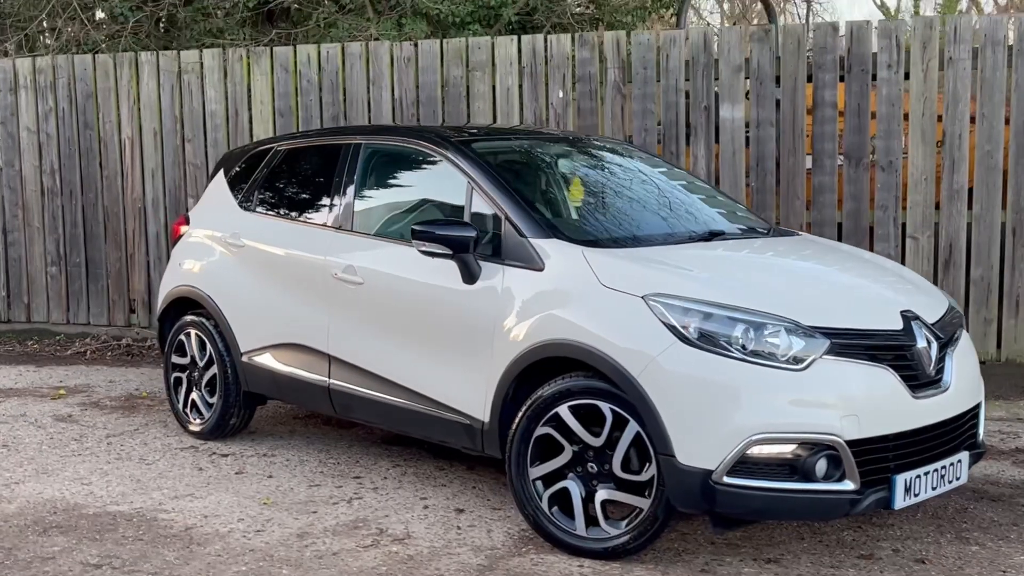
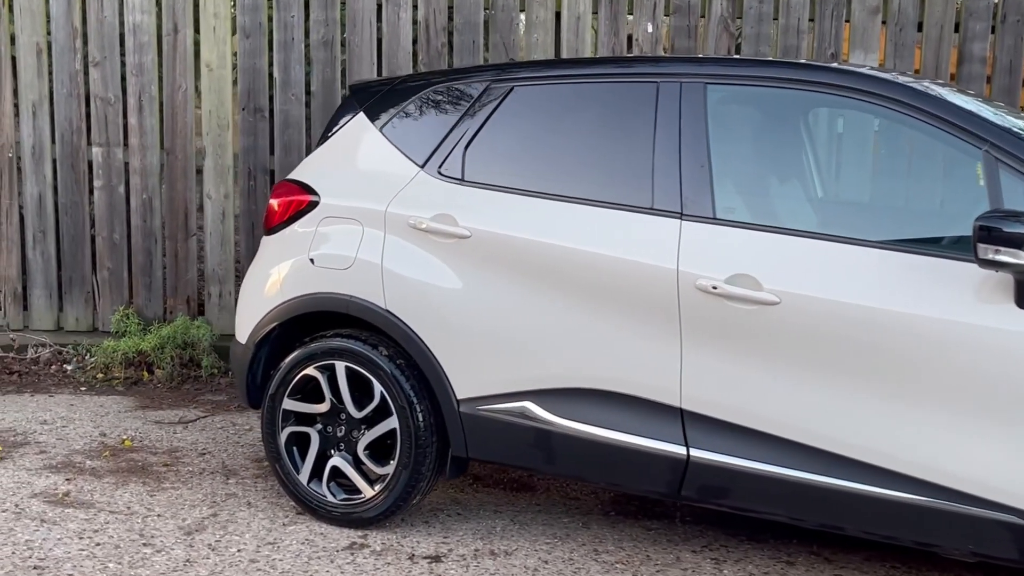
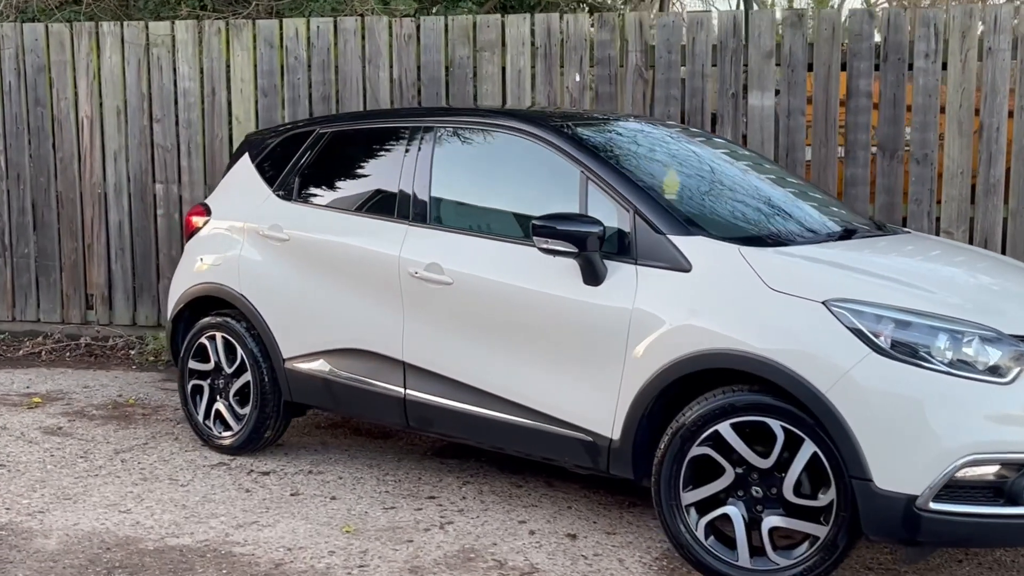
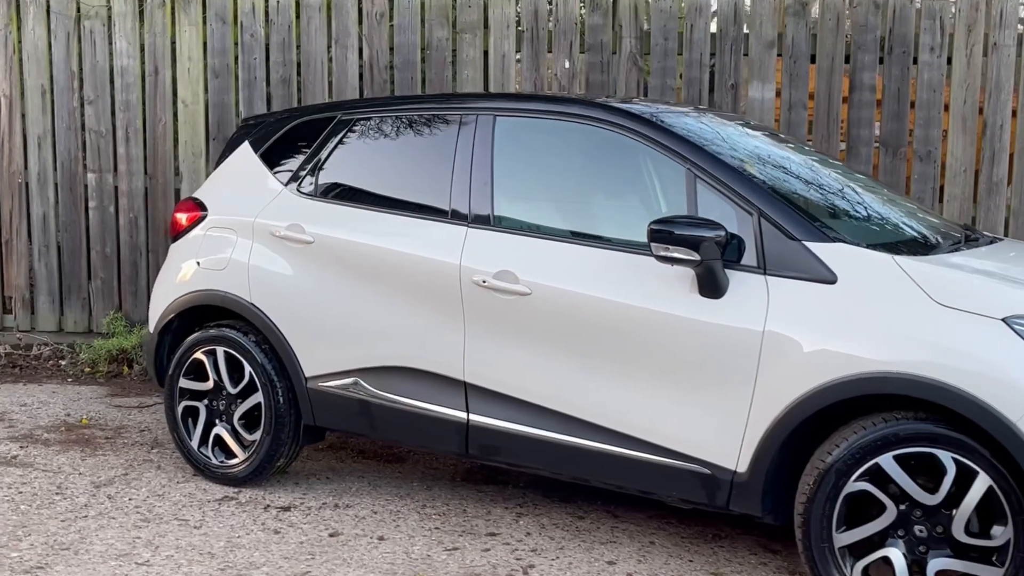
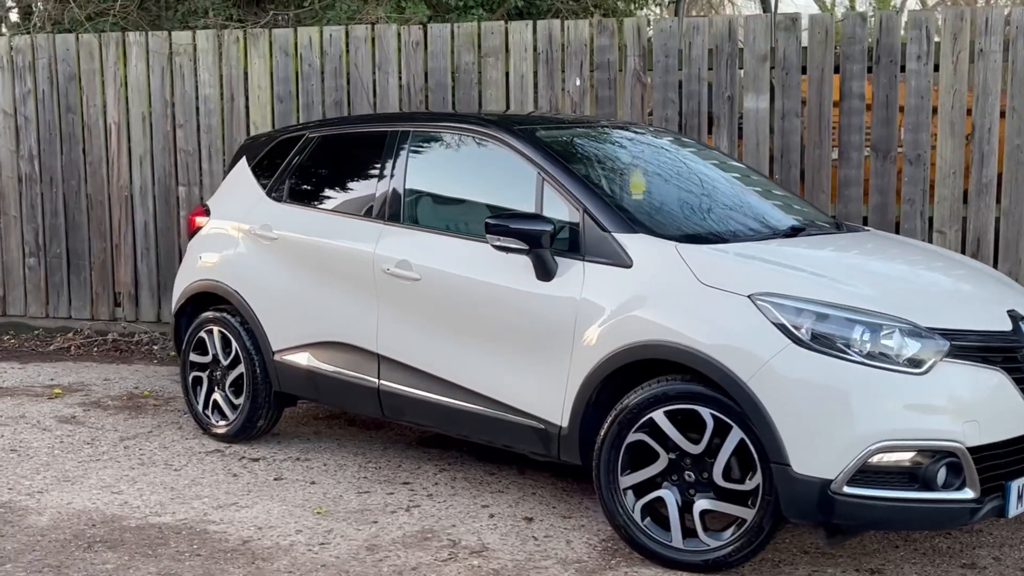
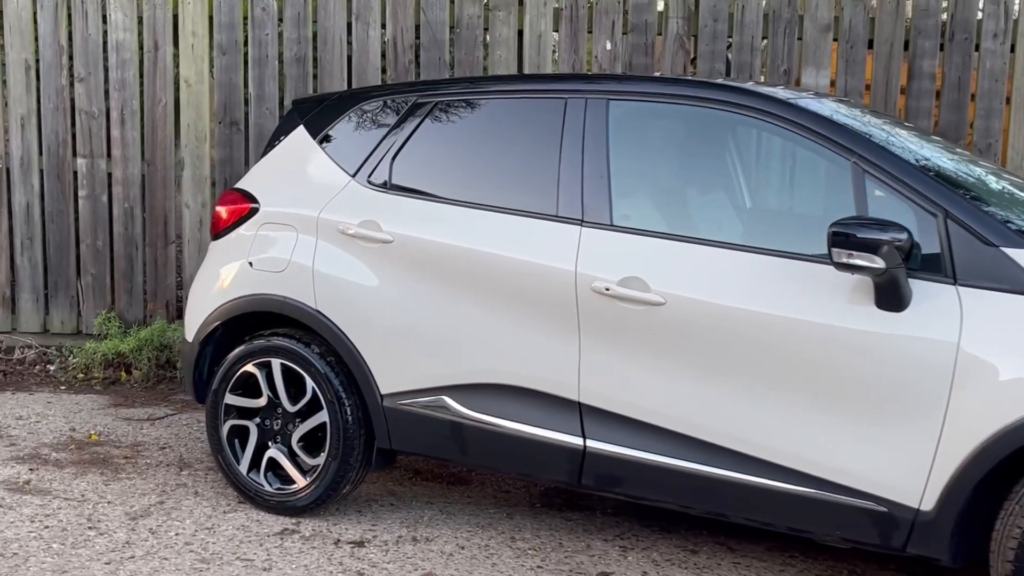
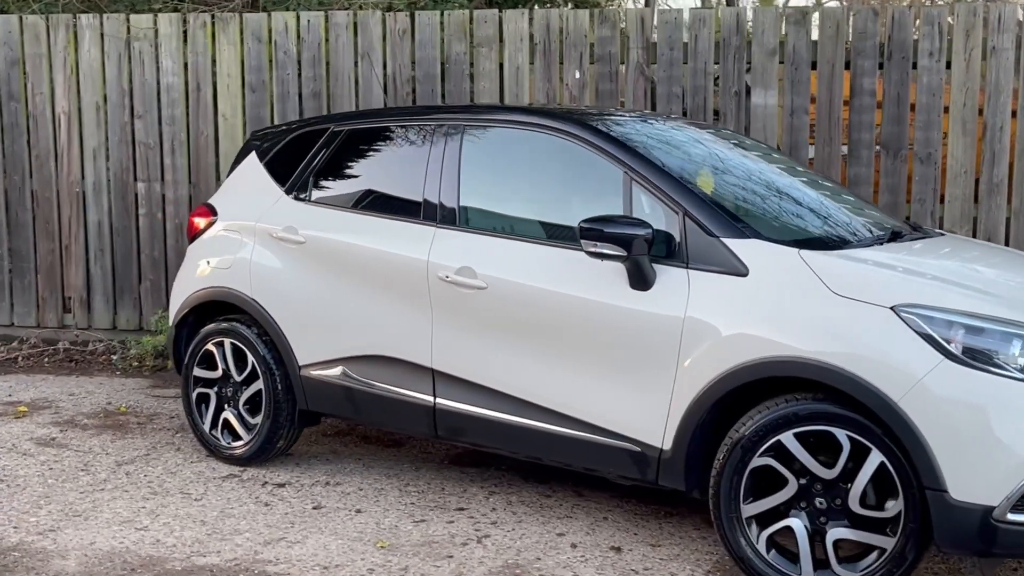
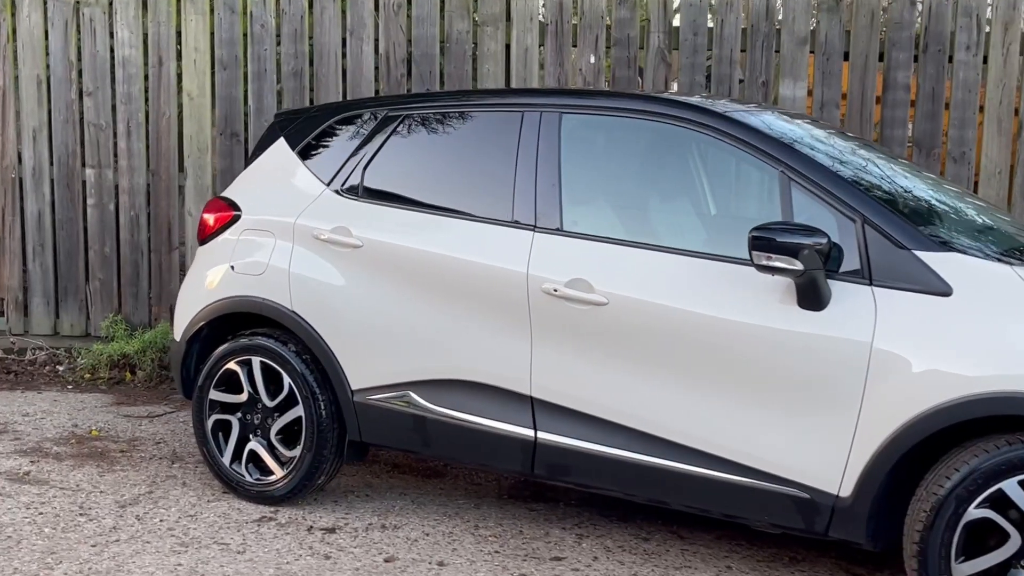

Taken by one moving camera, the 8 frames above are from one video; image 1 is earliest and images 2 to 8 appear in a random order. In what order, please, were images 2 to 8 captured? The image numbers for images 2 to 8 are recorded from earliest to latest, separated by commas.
5, 3, 7, 4, 8, 6, 2
